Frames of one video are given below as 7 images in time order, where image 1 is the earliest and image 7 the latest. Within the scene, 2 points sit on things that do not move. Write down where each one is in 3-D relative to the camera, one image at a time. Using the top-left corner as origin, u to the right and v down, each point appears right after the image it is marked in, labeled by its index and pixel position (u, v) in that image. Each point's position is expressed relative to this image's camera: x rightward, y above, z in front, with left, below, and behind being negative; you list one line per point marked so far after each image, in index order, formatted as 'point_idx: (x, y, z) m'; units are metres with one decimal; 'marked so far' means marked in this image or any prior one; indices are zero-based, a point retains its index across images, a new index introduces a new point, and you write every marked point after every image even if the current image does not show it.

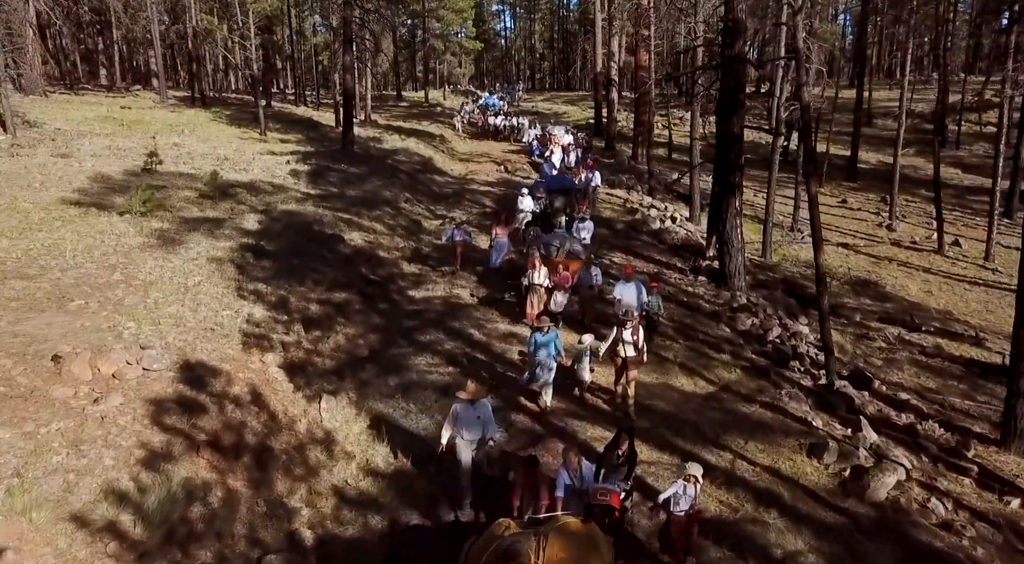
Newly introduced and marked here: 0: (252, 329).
0: (-4.3, -0.8, +12.5) m
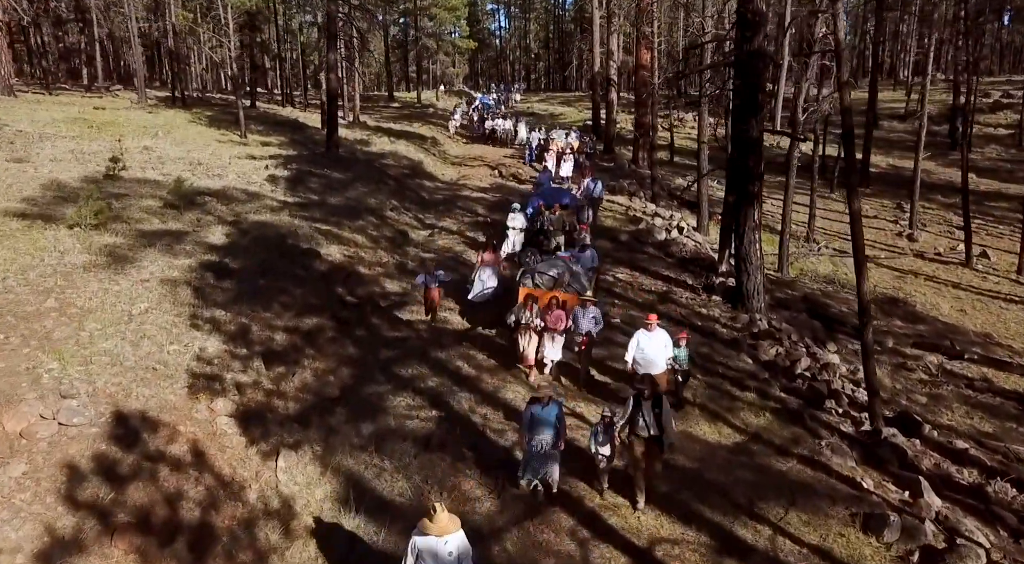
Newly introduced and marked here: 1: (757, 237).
0: (-4.4, -1.2, +10.8) m
1: (+5.0, +0.9, +15.6) m
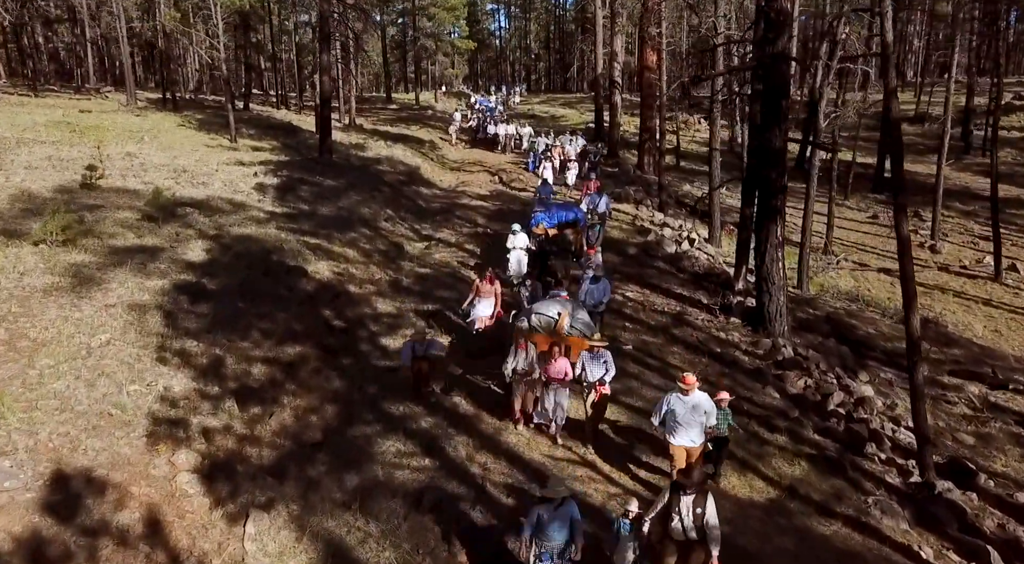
0: (-4.4, -1.6, +9.5) m
1: (+5.1, +0.5, +14.3) m
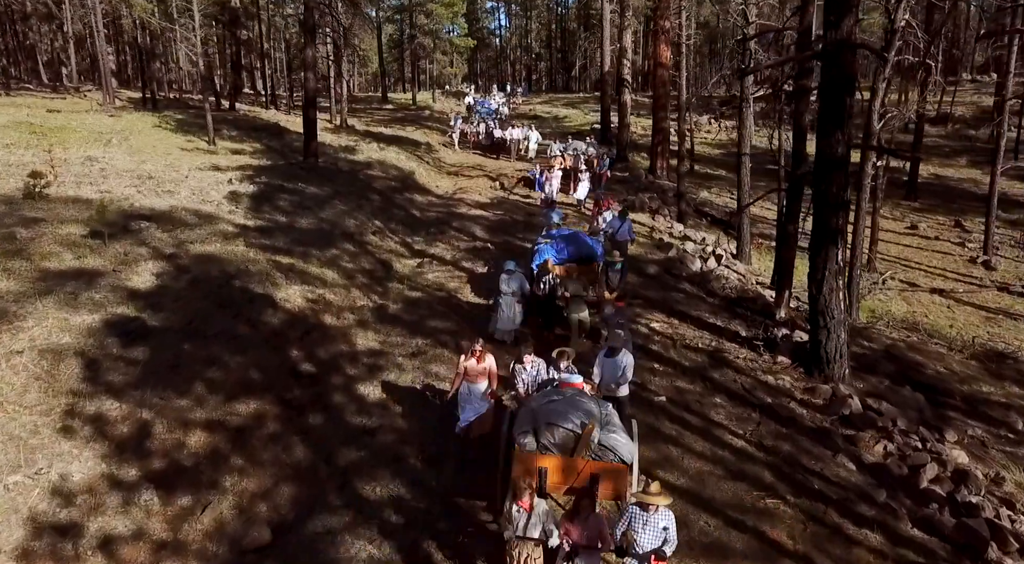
0: (-4.3, -2.2, +7.1) m
1: (+5.2, 0.0, +11.9) m
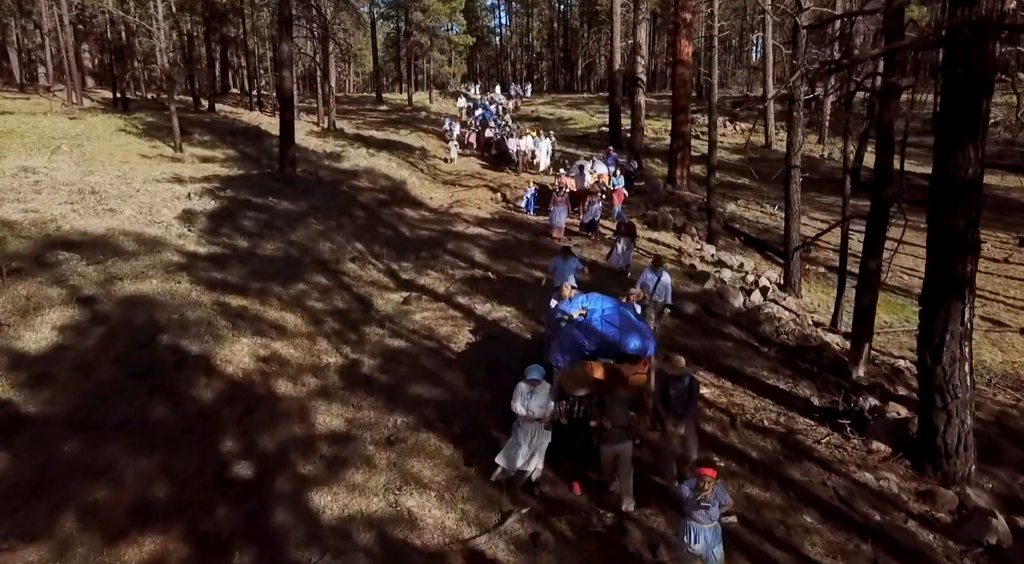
0: (-4.2, -2.9, +4.0) m
1: (+5.3, -0.8, +8.8) m
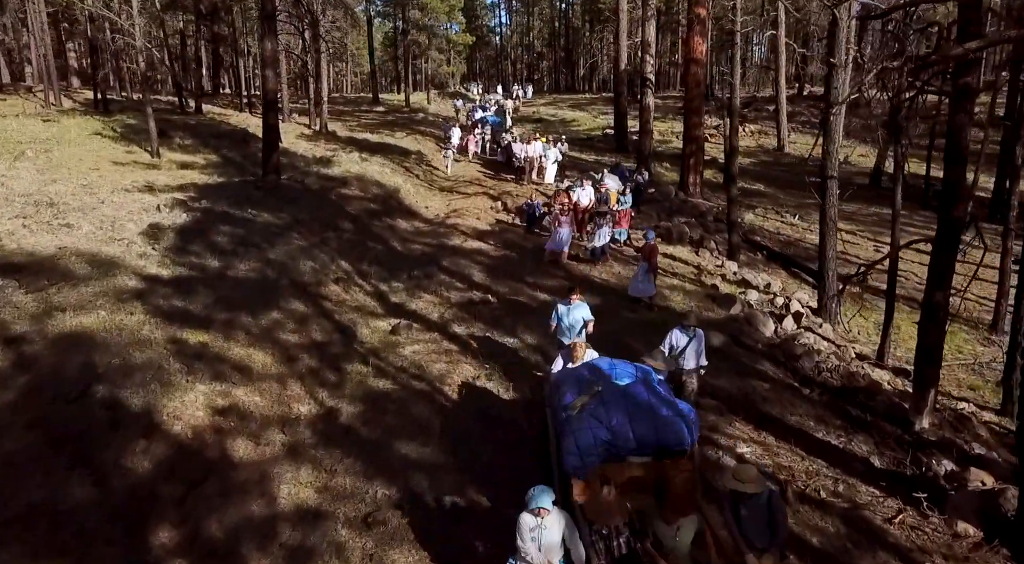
0: (-4.1, -3.4, +2.2) m
1: (+5.3, -1.3, +7.1) m
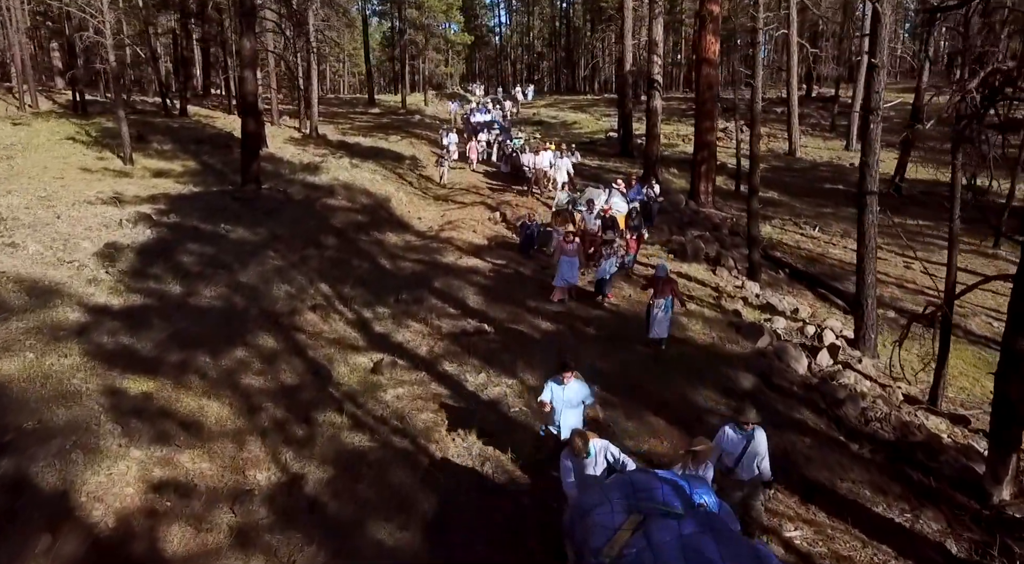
0: (-4.1, -3.9, +0.6) m
1: (+5.3, -1.7, +5.4) m
